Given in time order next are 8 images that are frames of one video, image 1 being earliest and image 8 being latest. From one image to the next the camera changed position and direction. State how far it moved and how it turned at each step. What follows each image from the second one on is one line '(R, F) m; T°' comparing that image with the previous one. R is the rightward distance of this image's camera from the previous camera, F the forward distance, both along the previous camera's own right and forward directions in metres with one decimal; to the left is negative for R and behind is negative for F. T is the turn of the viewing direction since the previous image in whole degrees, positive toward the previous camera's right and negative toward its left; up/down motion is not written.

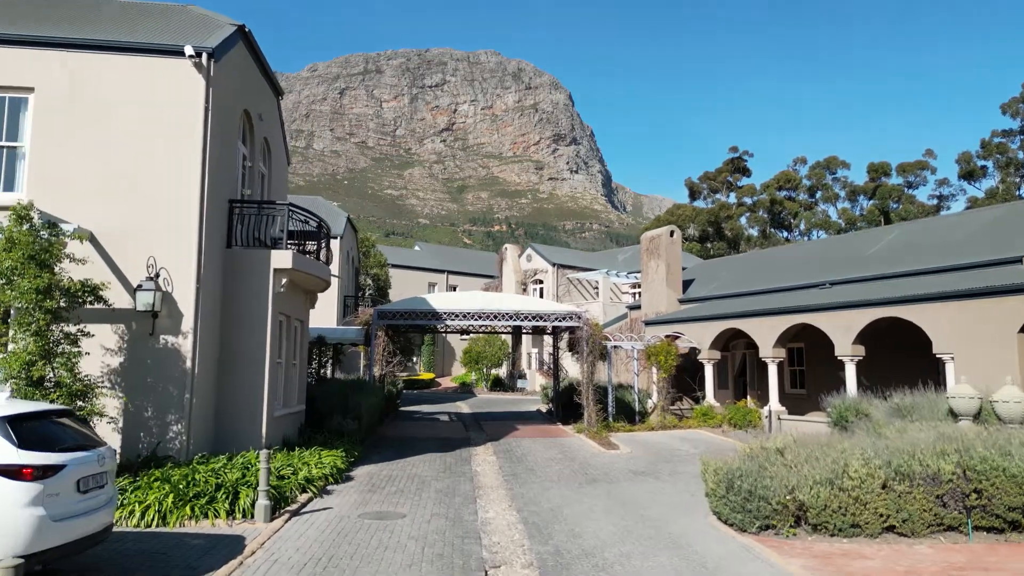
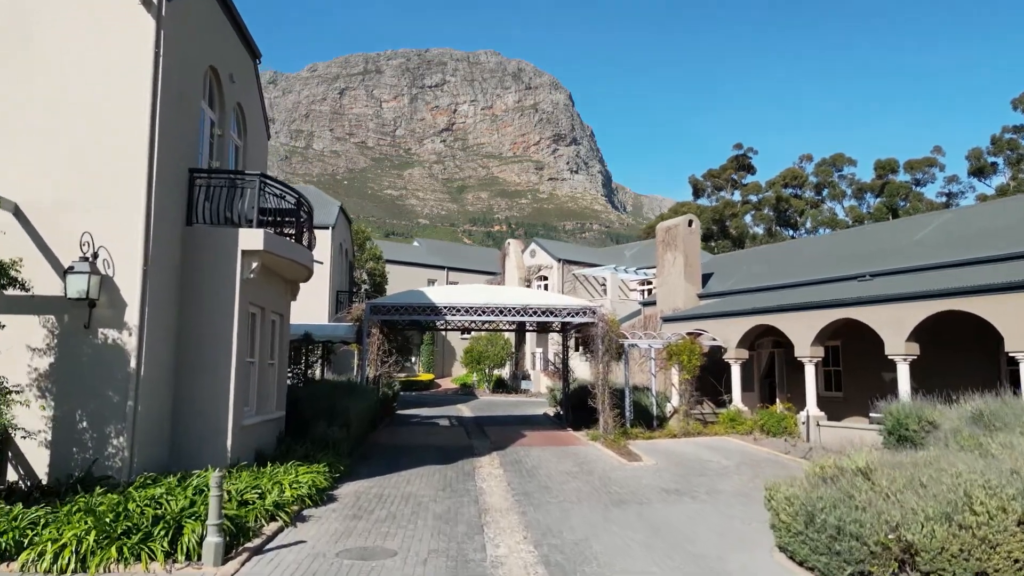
(-0.1, +1.8) m; 0°
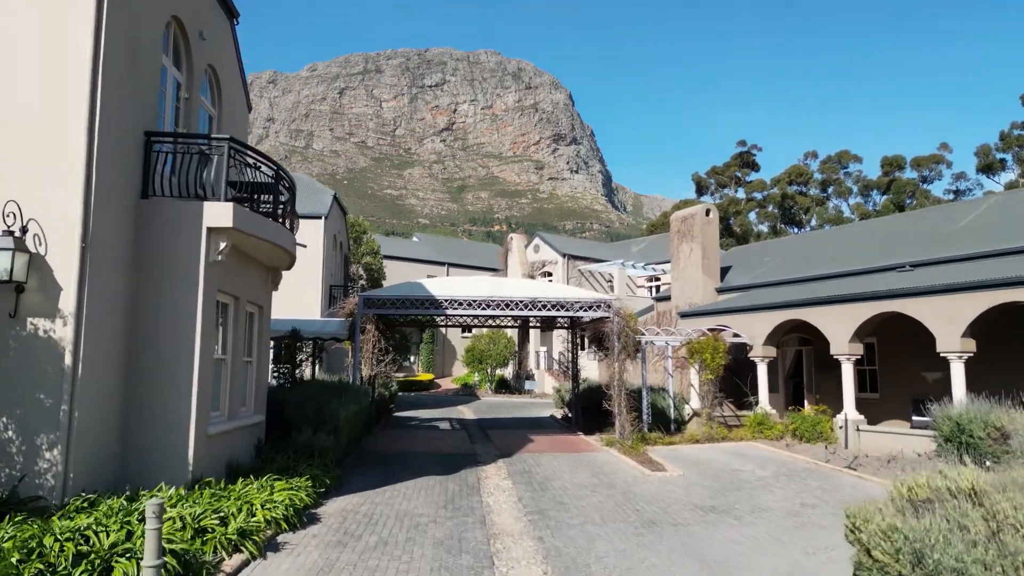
(-0.1, +1.4) m; 0°
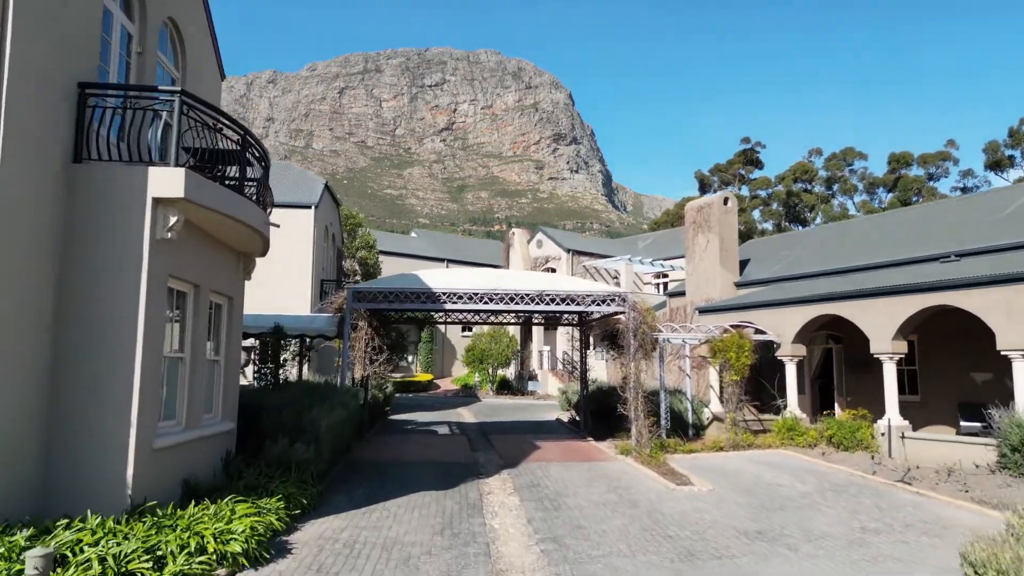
(-0.1, +1.4) m; 0°
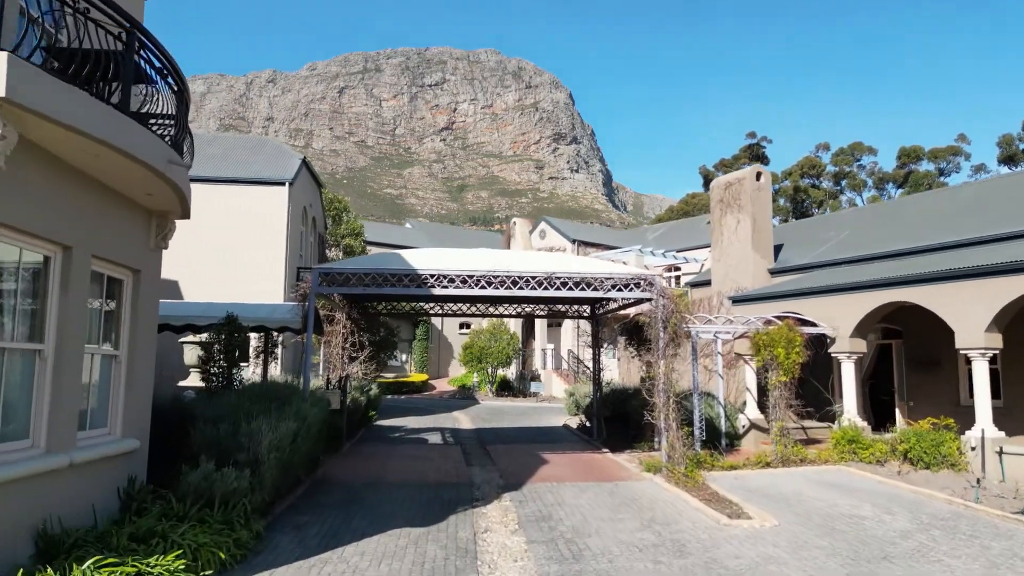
(0.0, +2.4) m; 0°
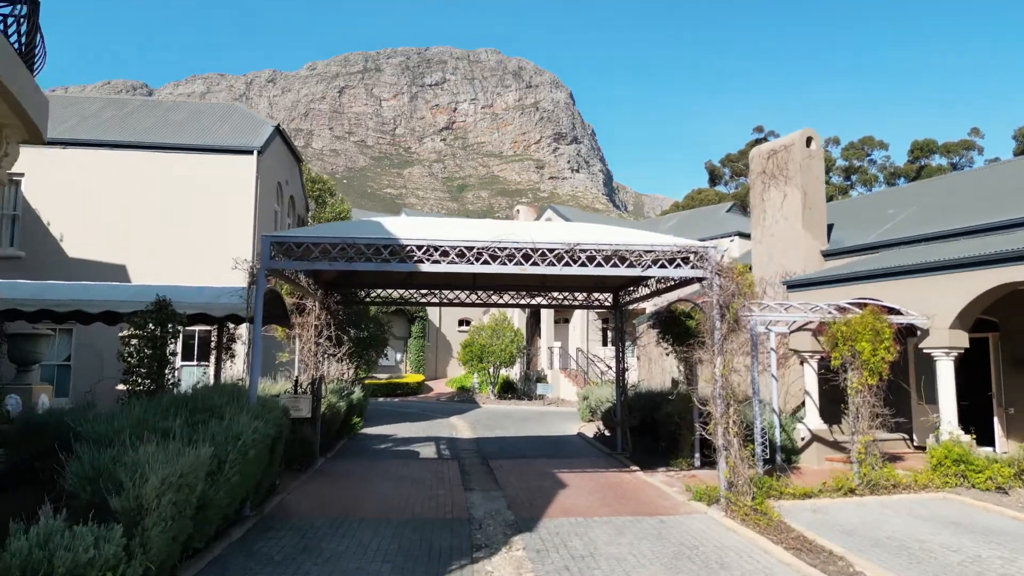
(-0.1, +2.5) m; 0°
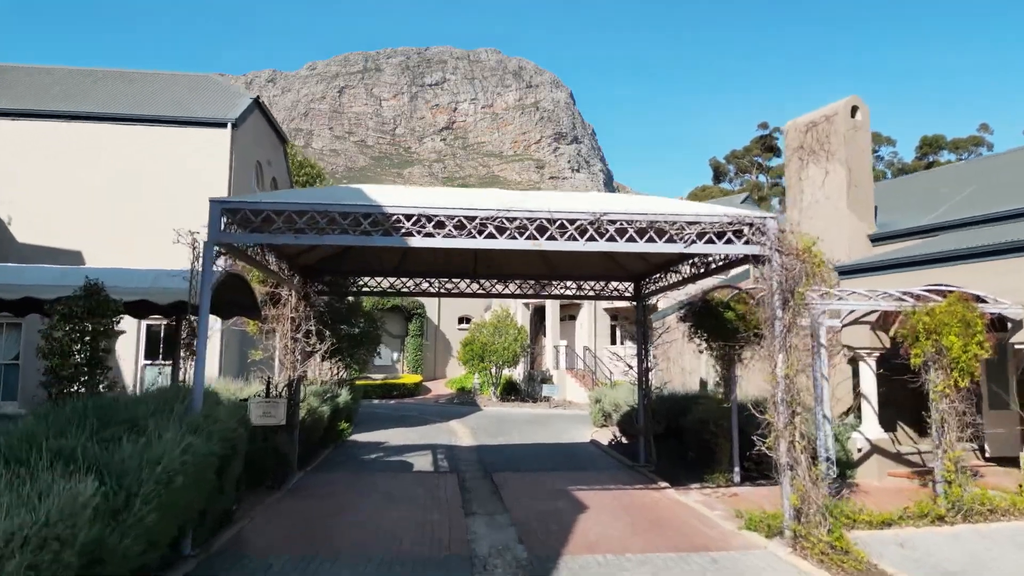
(-0.1, +1.6) m; 0°
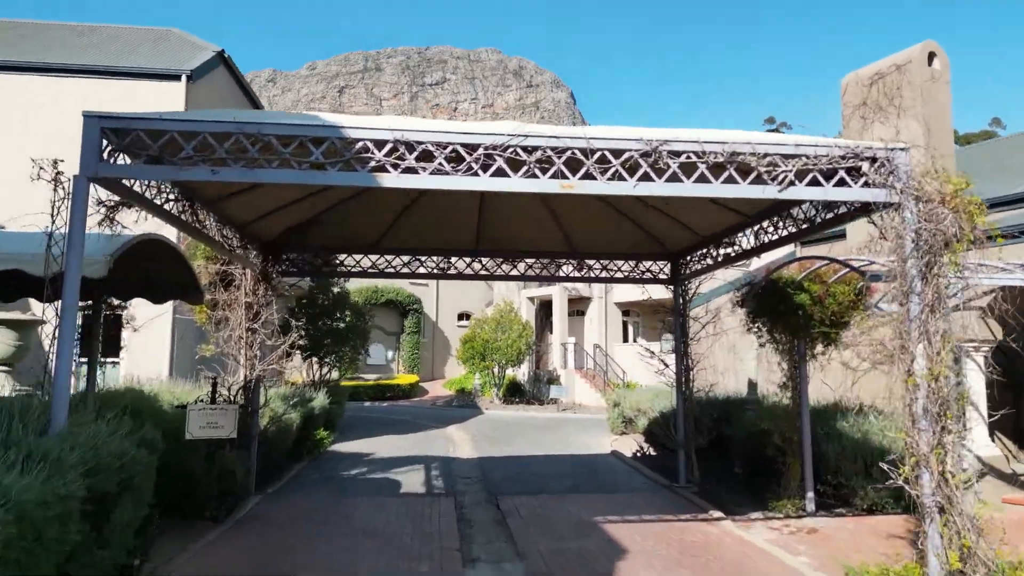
(-0.1, +2.1) m; 0°
